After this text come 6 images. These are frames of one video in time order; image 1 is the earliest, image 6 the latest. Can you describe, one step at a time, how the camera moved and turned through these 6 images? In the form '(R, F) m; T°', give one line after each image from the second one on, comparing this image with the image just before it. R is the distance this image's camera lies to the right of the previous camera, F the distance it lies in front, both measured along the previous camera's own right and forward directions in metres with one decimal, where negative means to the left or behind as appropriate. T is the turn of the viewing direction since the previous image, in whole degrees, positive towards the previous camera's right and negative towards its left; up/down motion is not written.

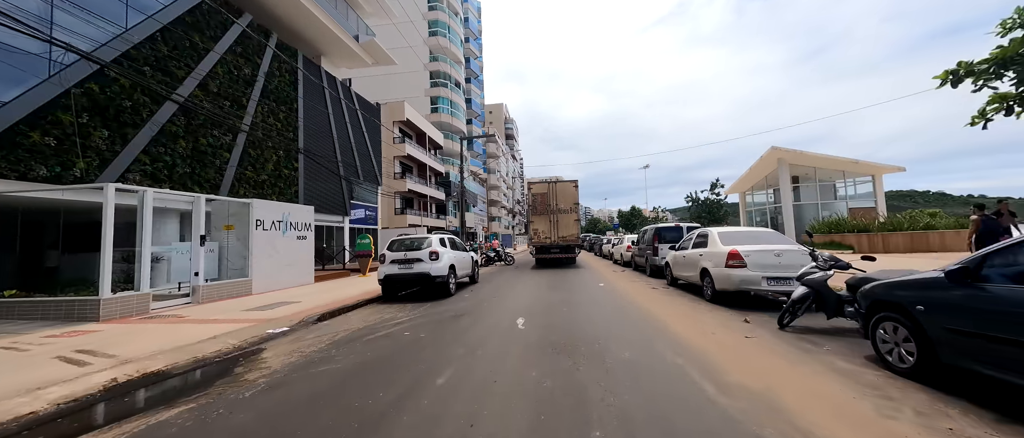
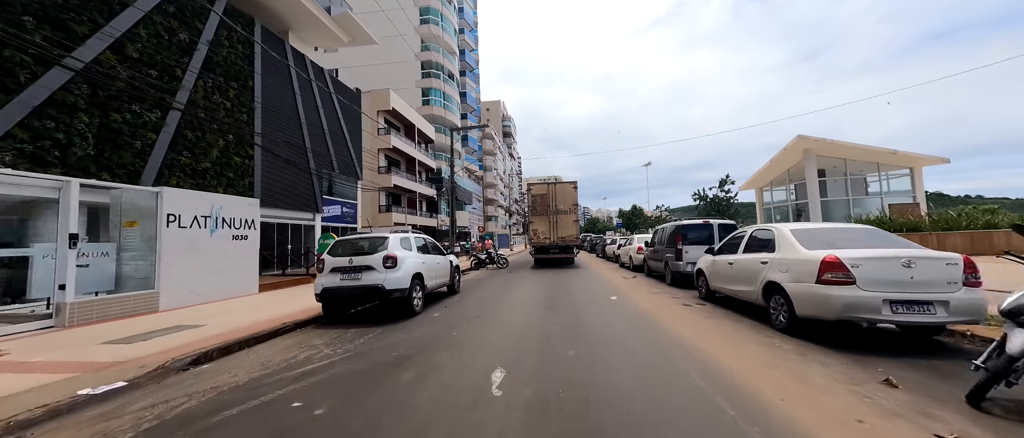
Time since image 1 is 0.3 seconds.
(+0.2, +1.4) m; 0°
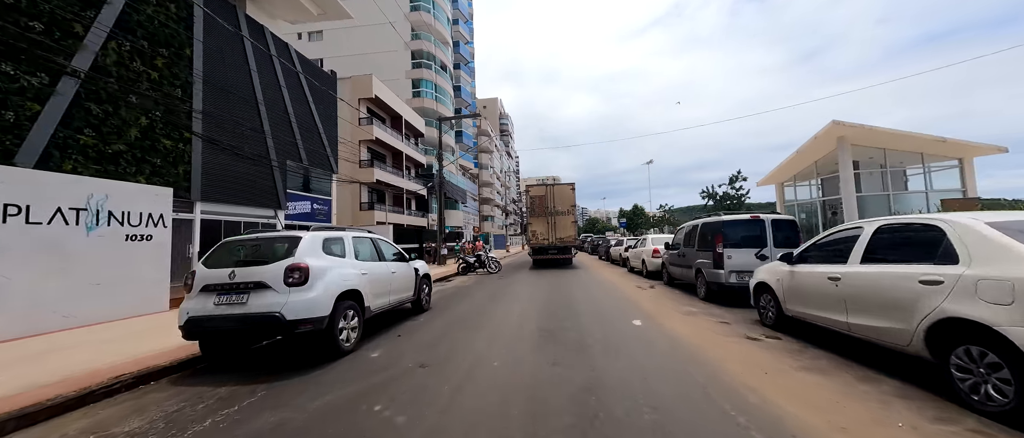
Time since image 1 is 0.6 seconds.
(+0.2, +1.5) m; 0°
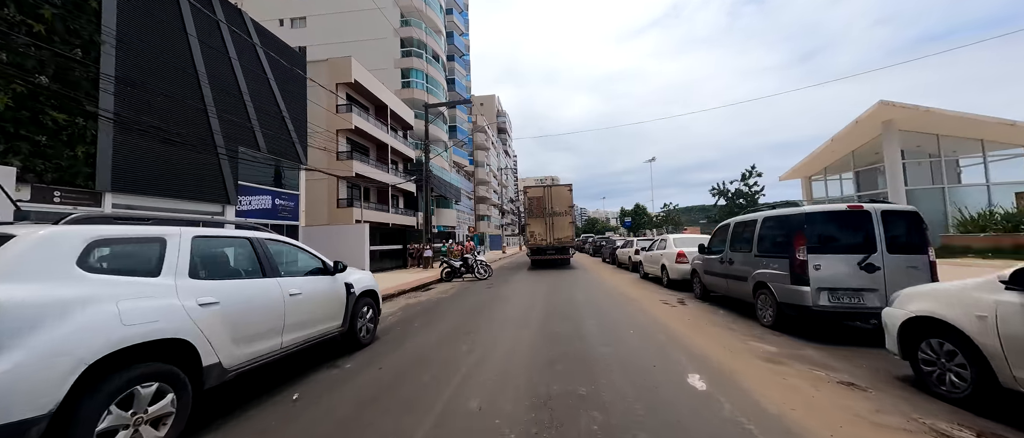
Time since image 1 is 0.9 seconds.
(+0.2, +1.5) m; 0°
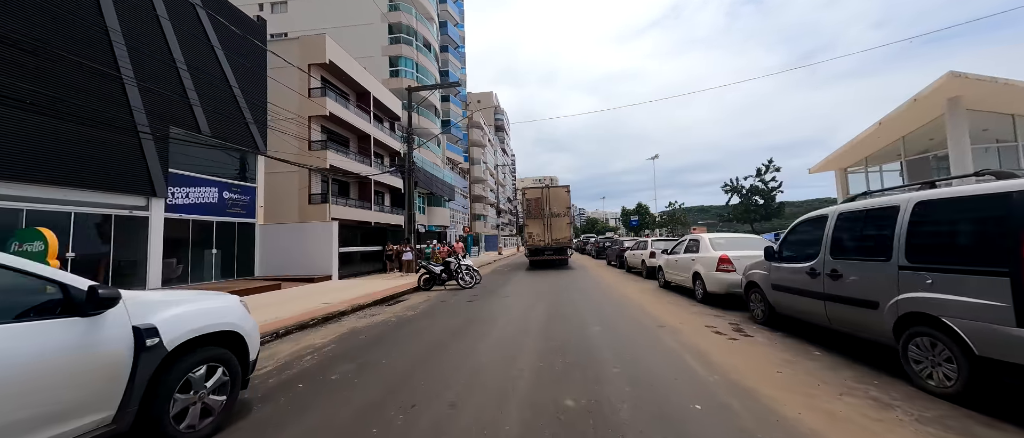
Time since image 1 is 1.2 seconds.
(+0.2, +1.5) m; 0°
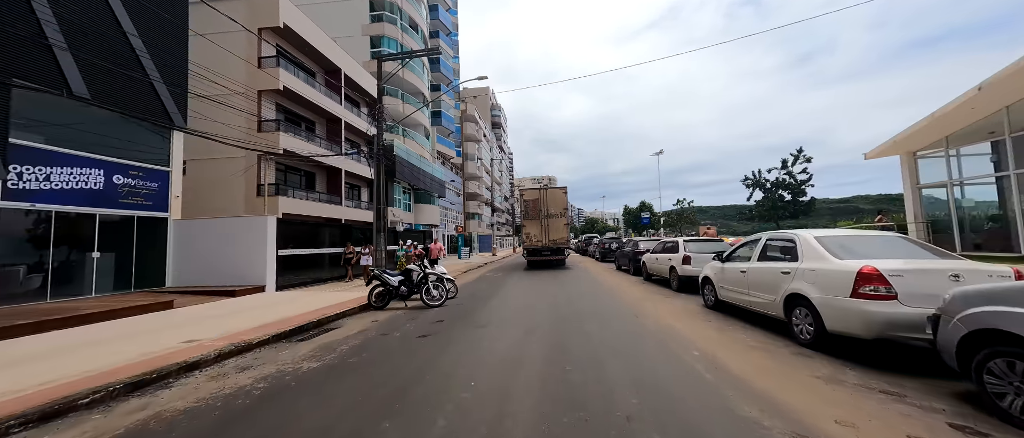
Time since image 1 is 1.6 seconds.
(+0.2, +2.0) m; 0°
